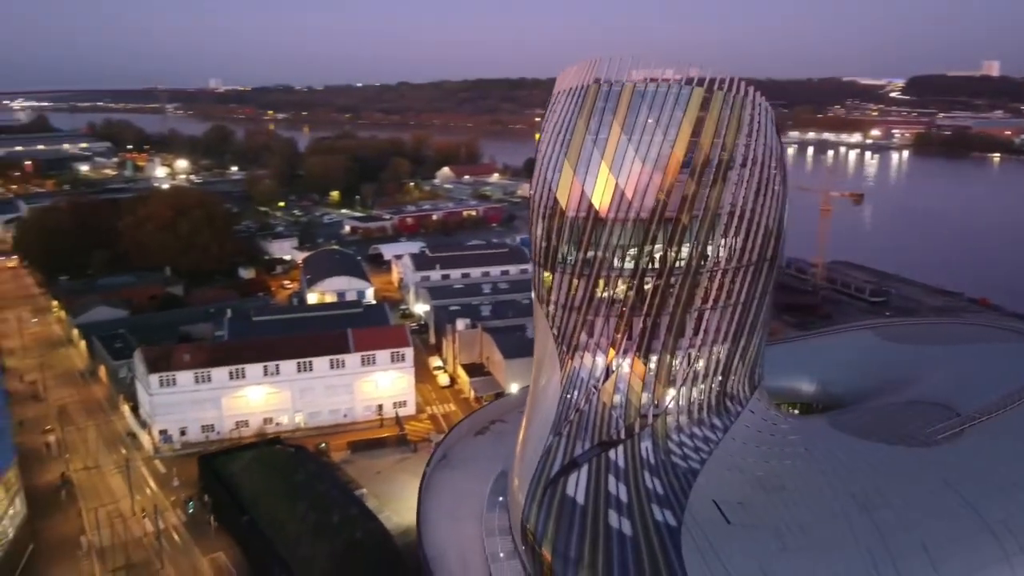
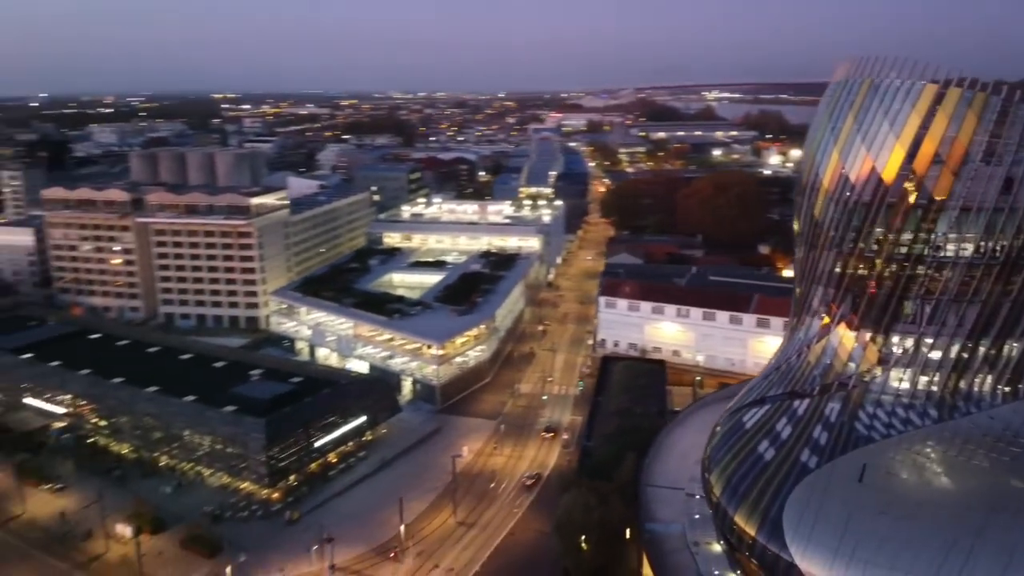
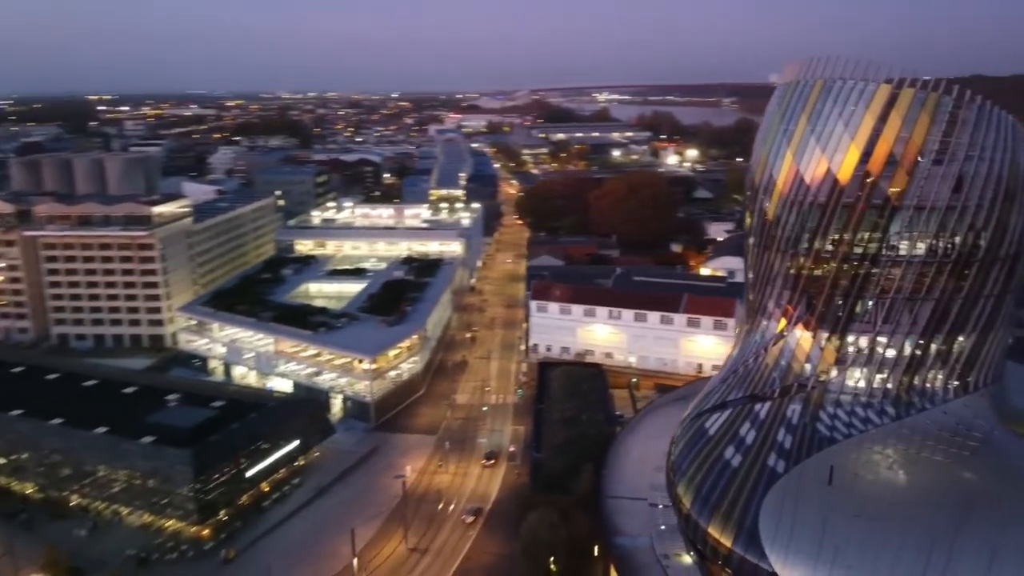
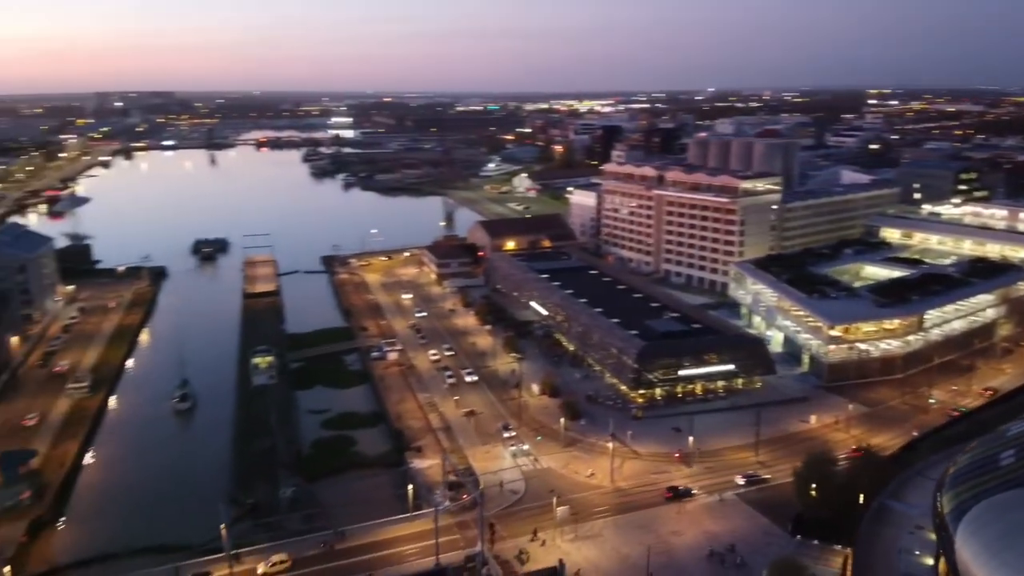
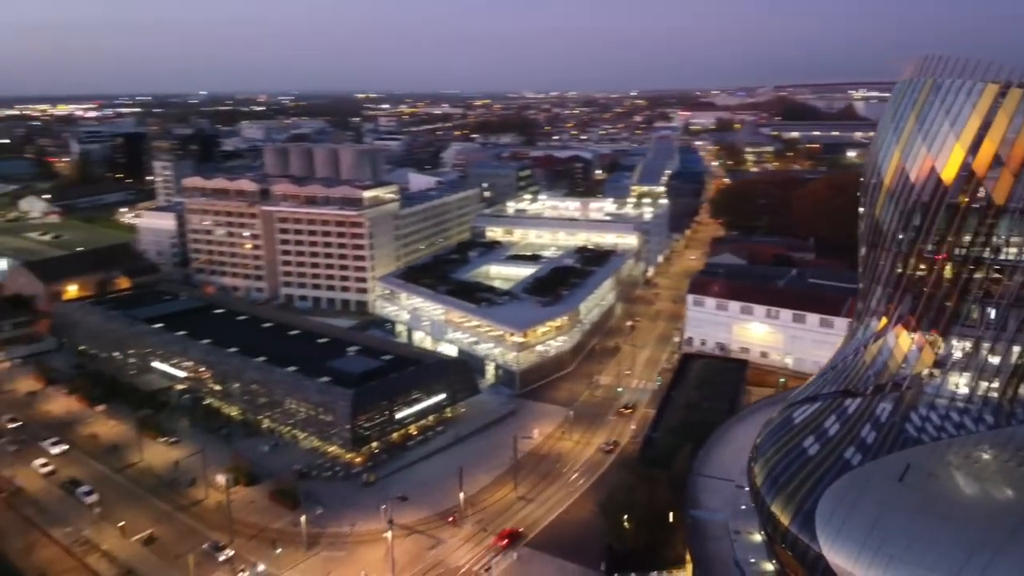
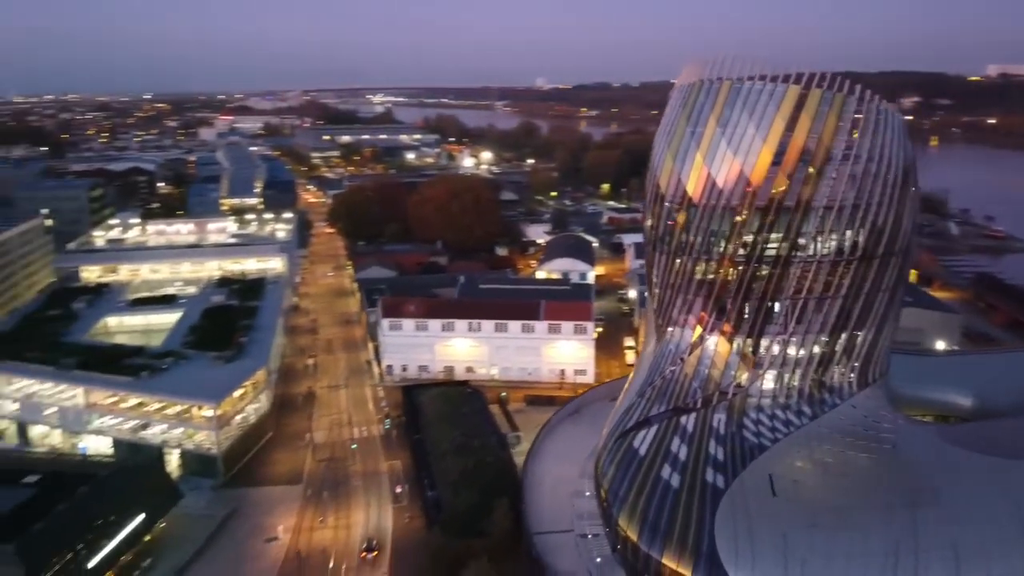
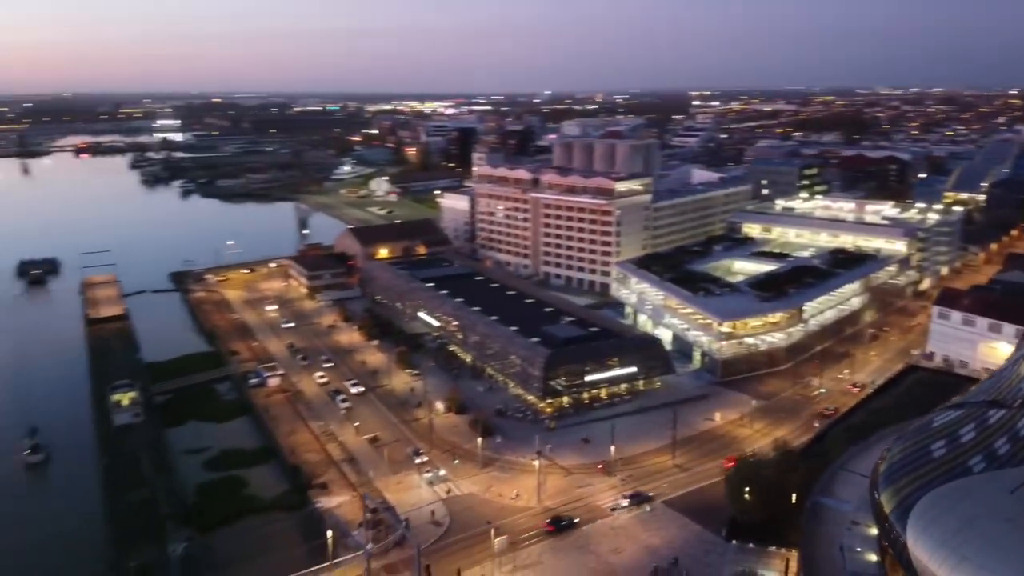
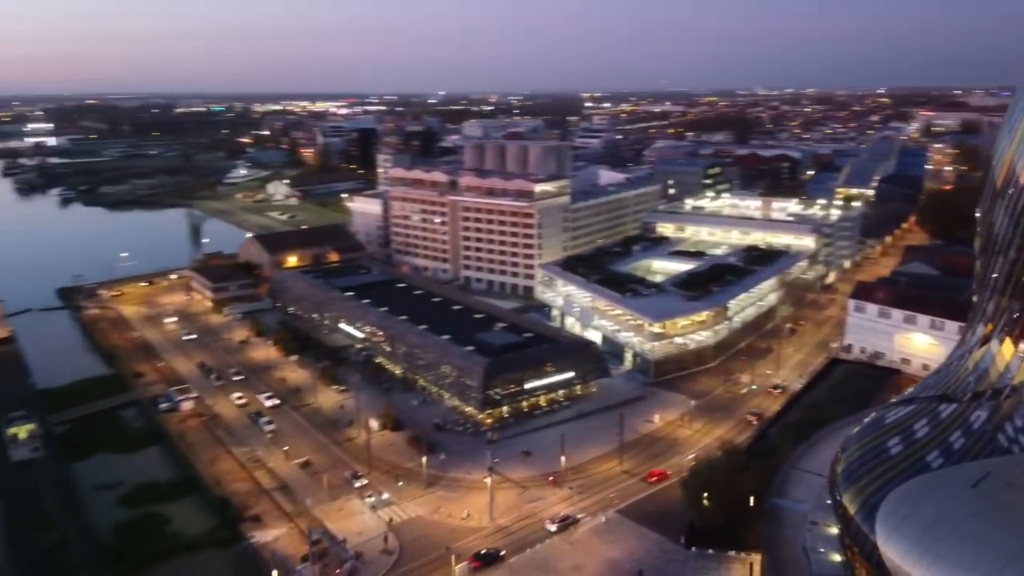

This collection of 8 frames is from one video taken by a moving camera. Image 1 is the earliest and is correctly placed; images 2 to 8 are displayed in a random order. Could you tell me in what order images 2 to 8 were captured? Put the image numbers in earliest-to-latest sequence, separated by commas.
6, 3, 2, 5, 8, 7, 4
